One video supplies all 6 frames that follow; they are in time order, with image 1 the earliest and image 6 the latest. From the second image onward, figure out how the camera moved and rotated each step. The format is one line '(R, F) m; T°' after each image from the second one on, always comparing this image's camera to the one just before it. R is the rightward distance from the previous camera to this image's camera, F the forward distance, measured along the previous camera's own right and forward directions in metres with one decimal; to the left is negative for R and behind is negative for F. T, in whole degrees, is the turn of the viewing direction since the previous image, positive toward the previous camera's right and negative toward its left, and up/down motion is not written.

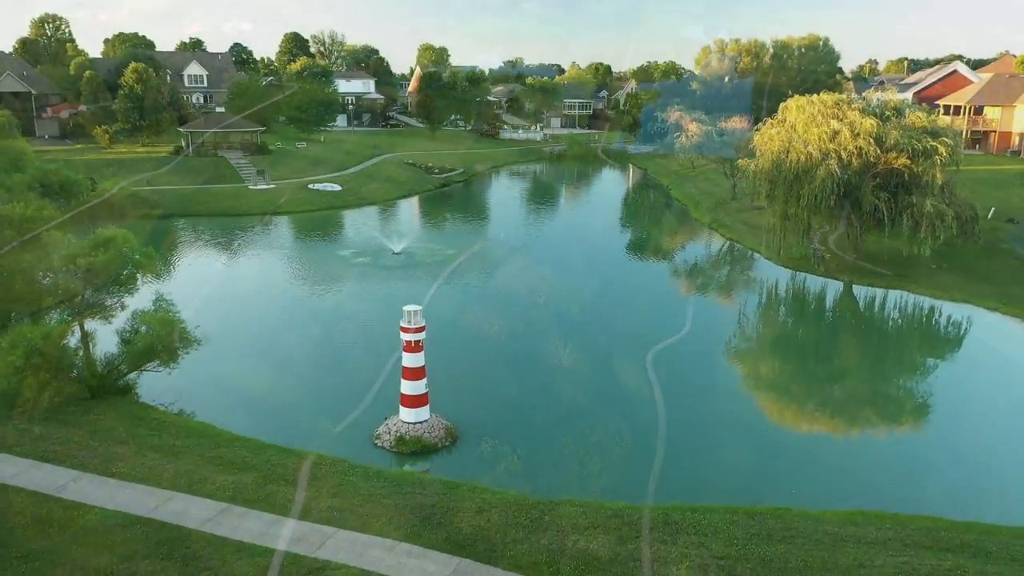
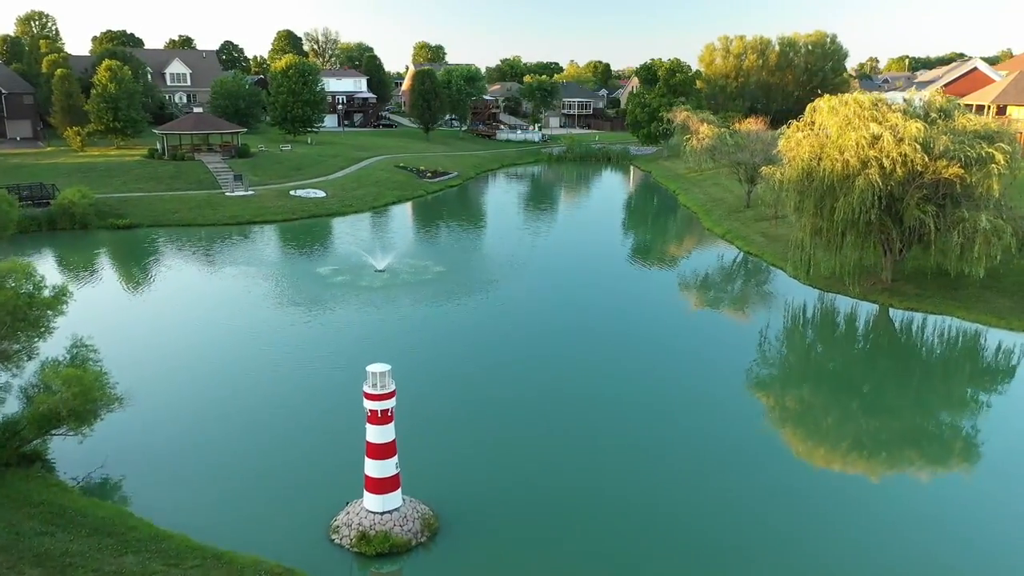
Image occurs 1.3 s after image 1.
(+0.1, +3.5) m; 0°
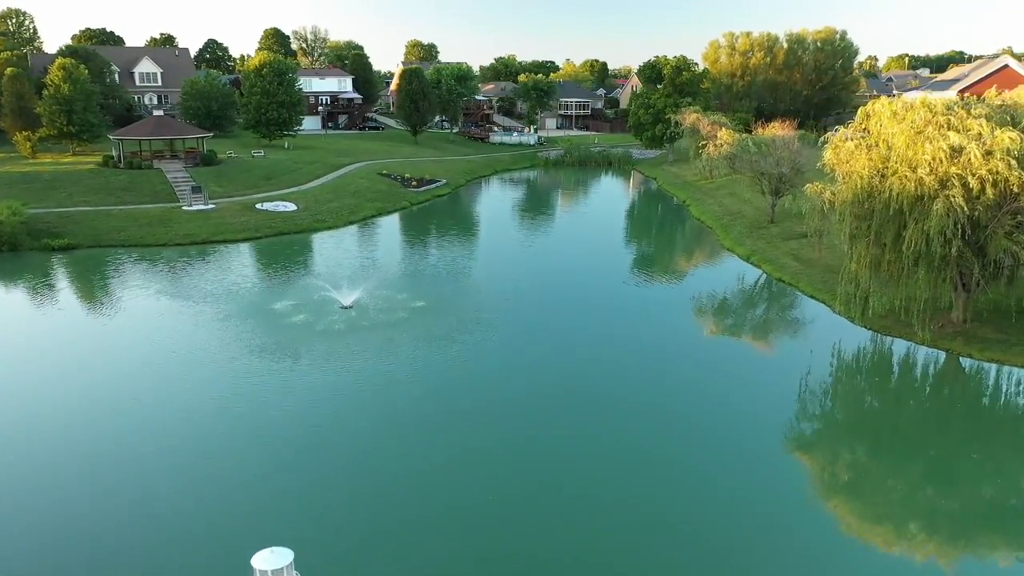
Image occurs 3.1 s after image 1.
(+0.2, +5.1) m; 0°
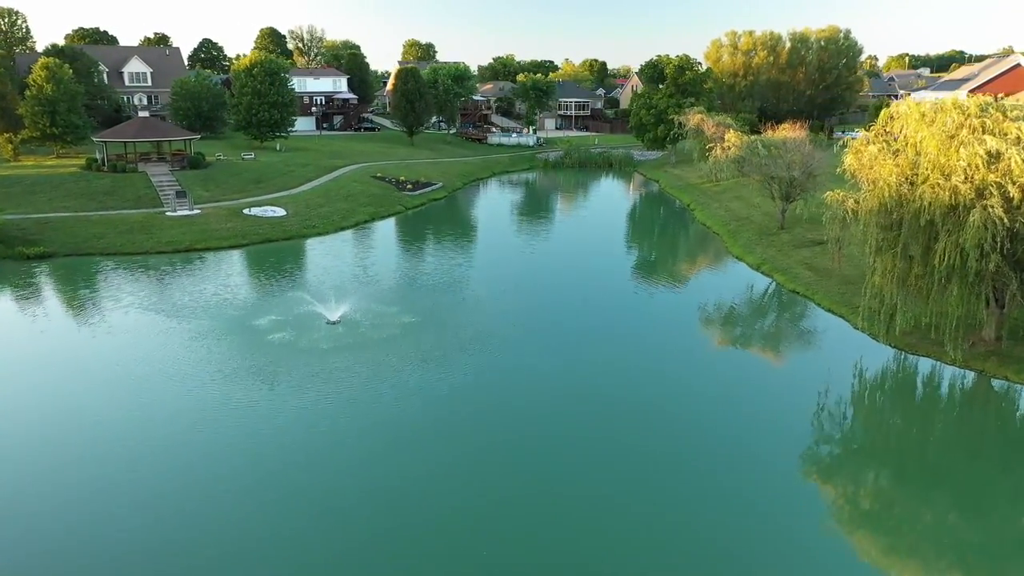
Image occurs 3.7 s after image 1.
(0.0, +1.7) m; 0°
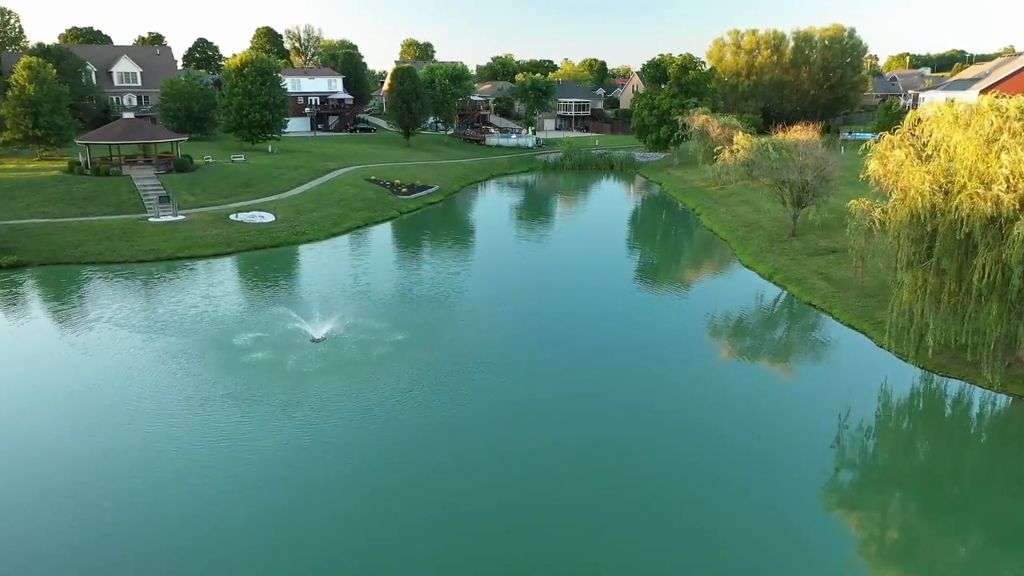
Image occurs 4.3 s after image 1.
(0.0, +1.7) m; 0°
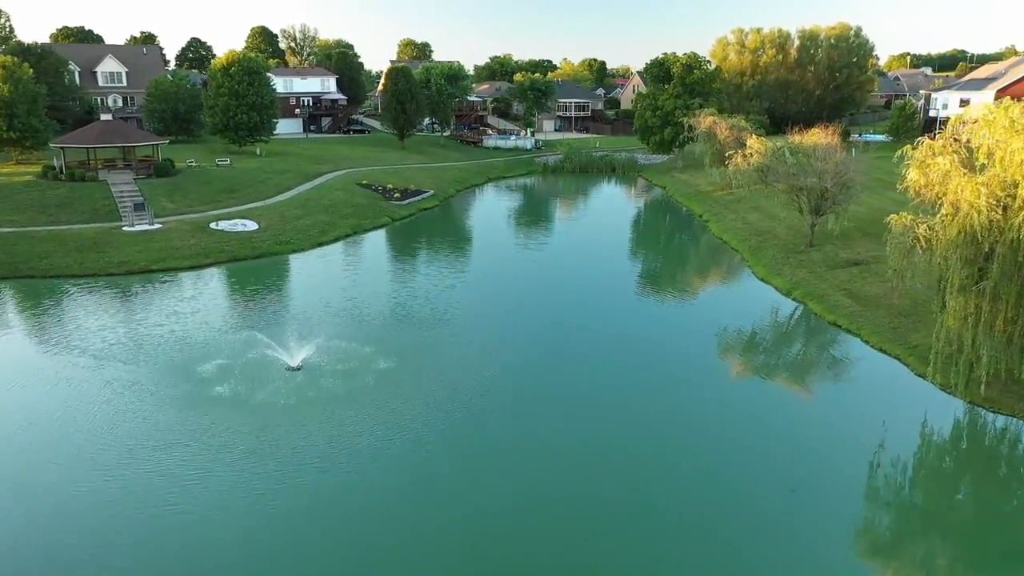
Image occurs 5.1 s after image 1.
(+0.1, +2.3) m; 0°
